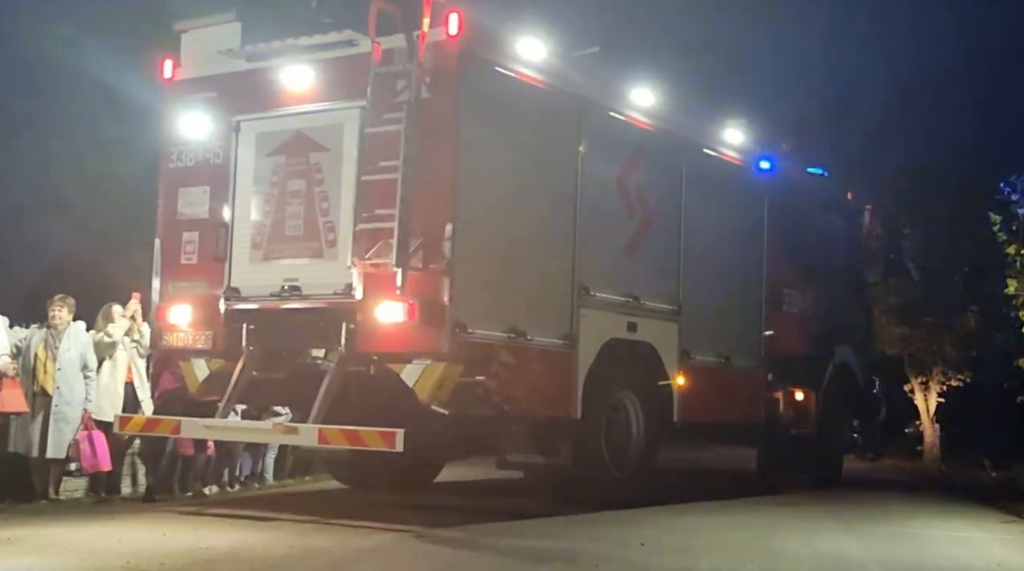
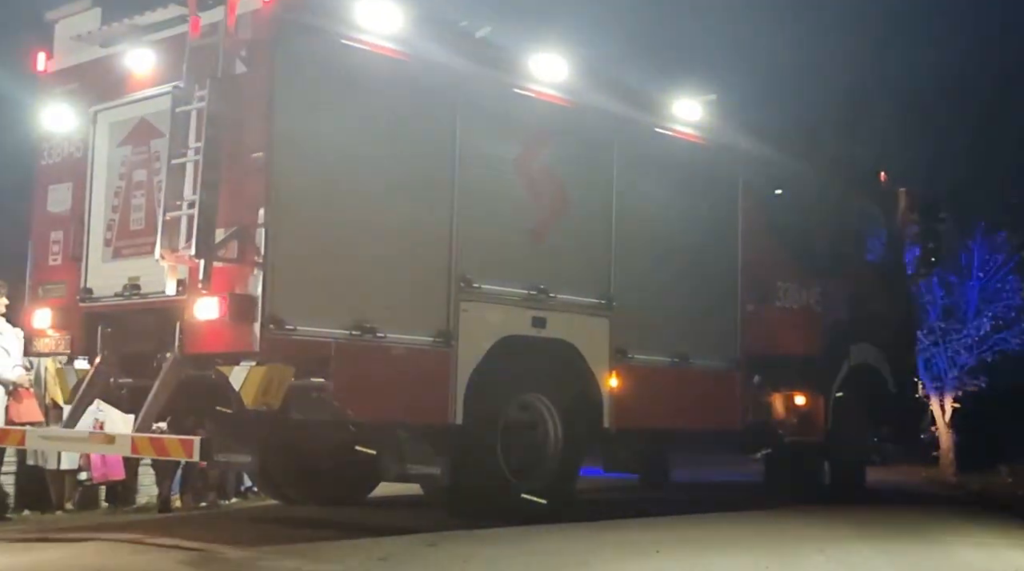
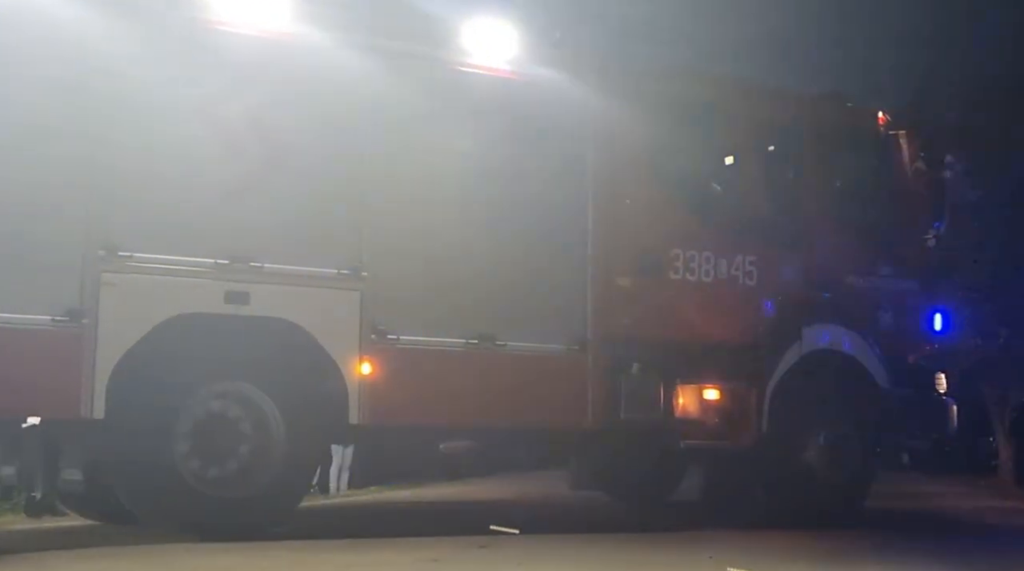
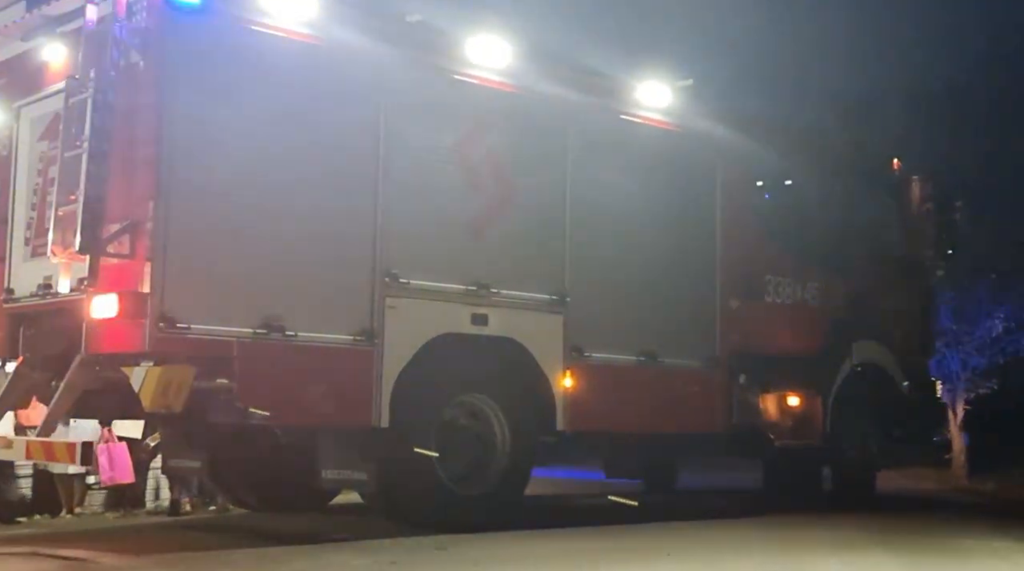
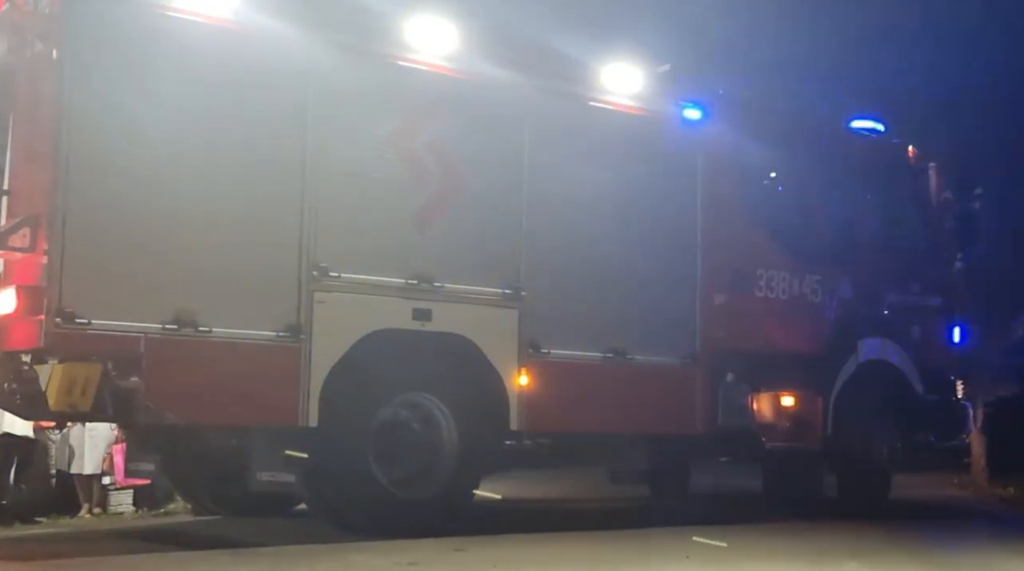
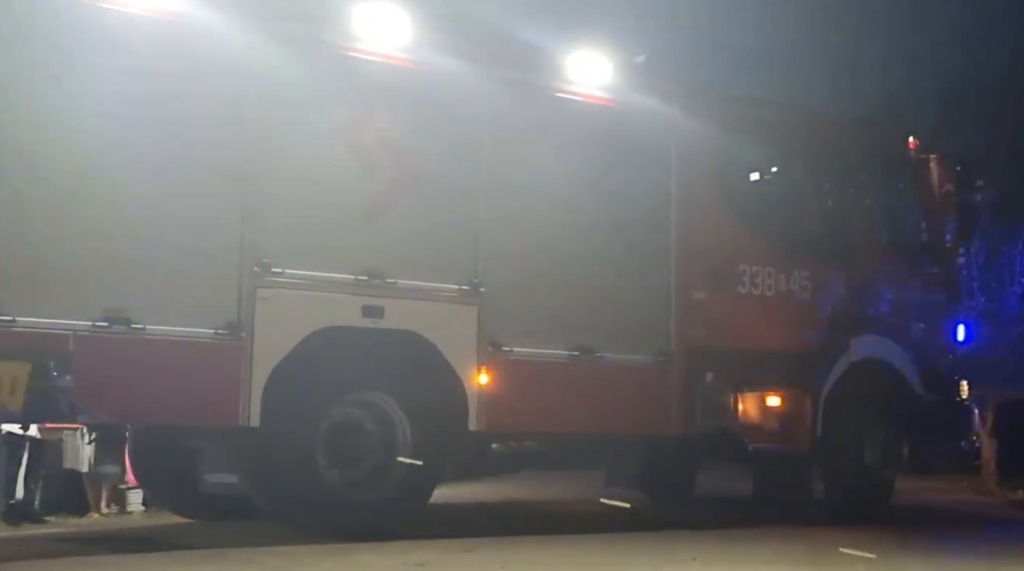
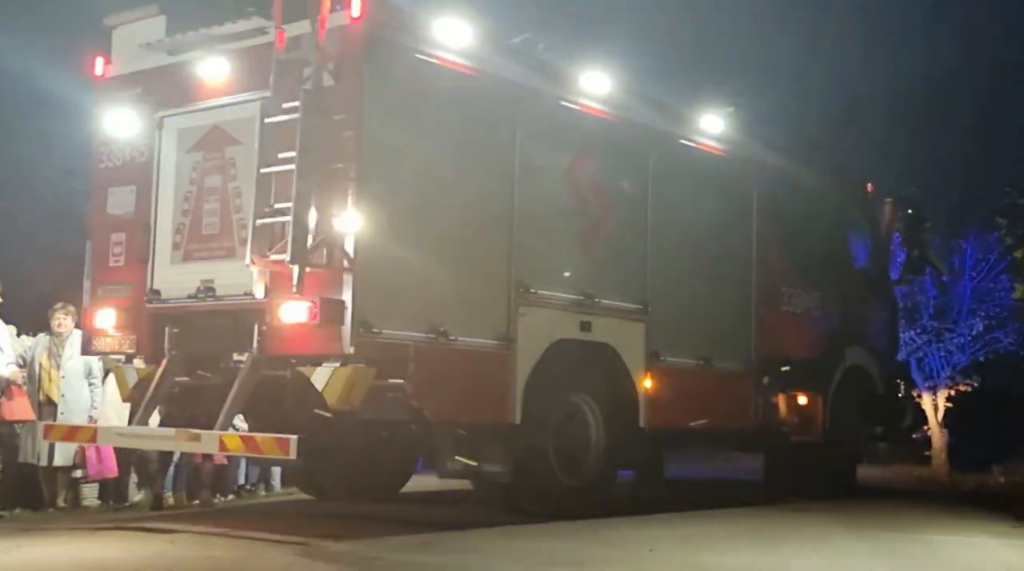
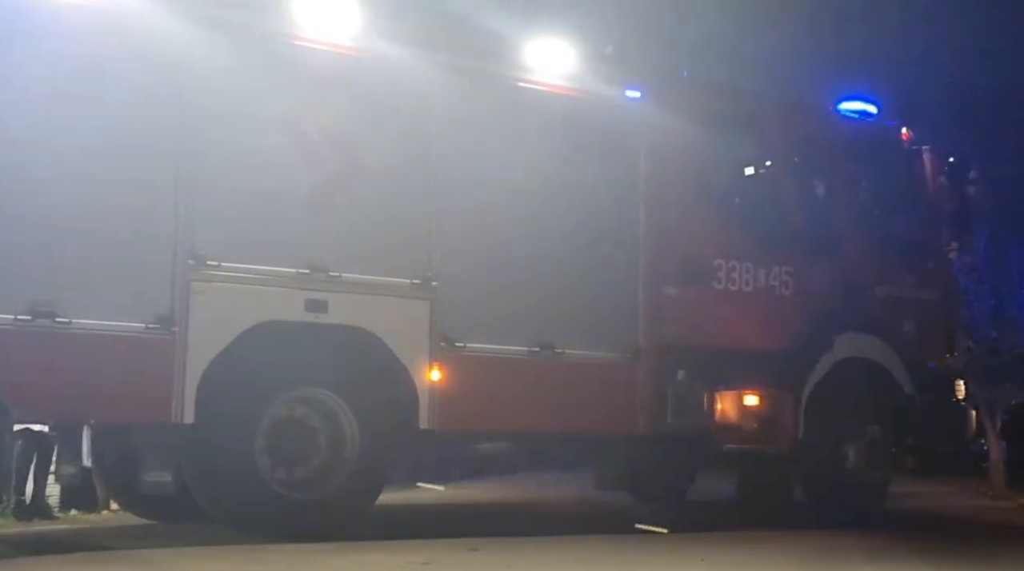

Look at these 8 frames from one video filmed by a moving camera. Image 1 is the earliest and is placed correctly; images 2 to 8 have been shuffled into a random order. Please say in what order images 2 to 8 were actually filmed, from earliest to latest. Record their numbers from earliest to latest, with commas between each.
7, 2, 4, 5, 6, 8, 3
